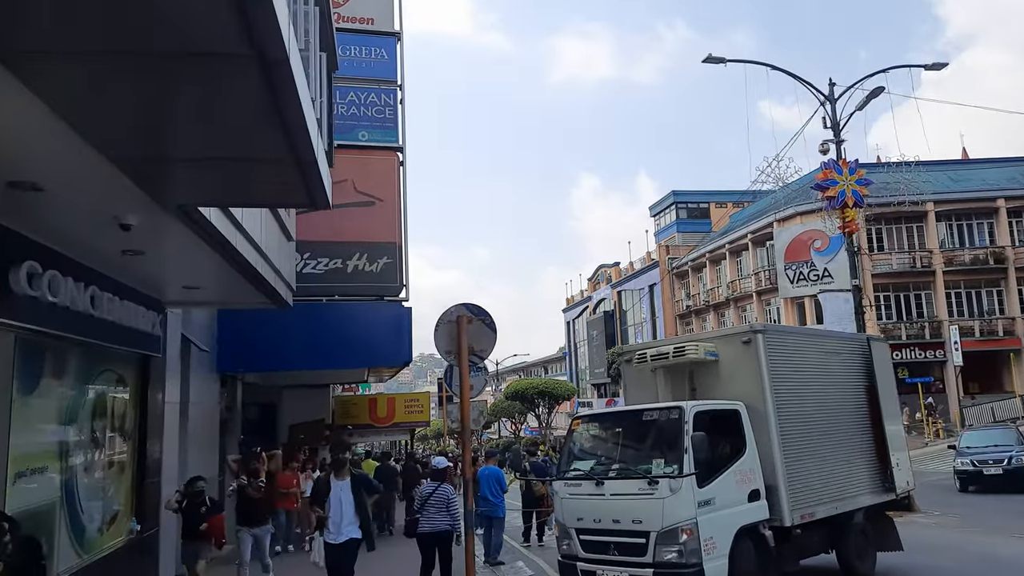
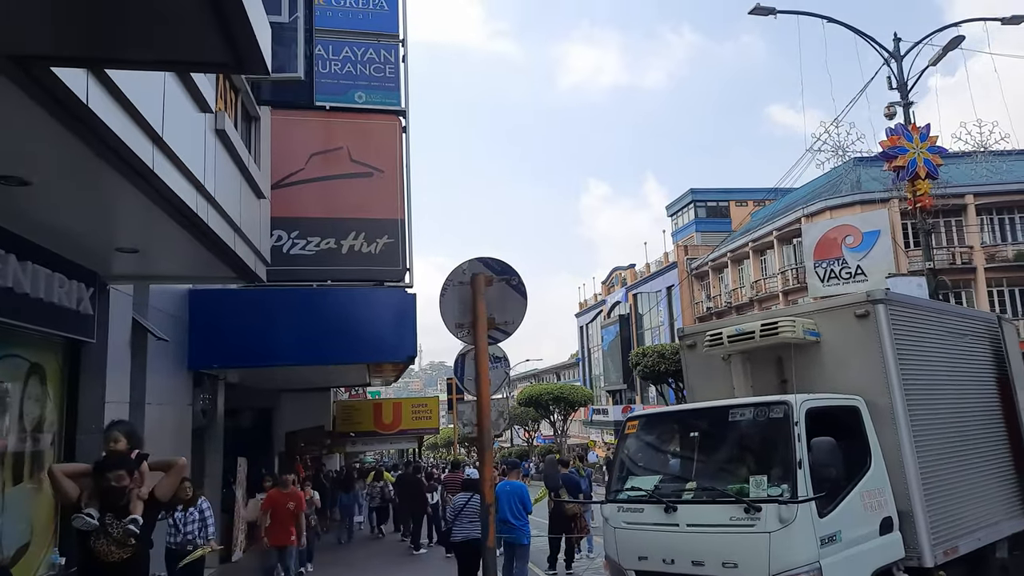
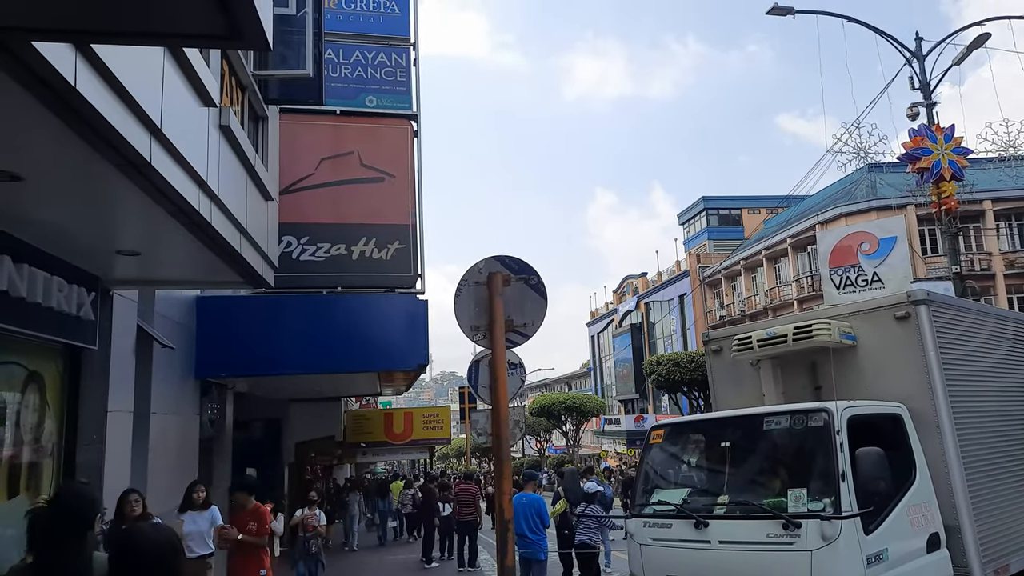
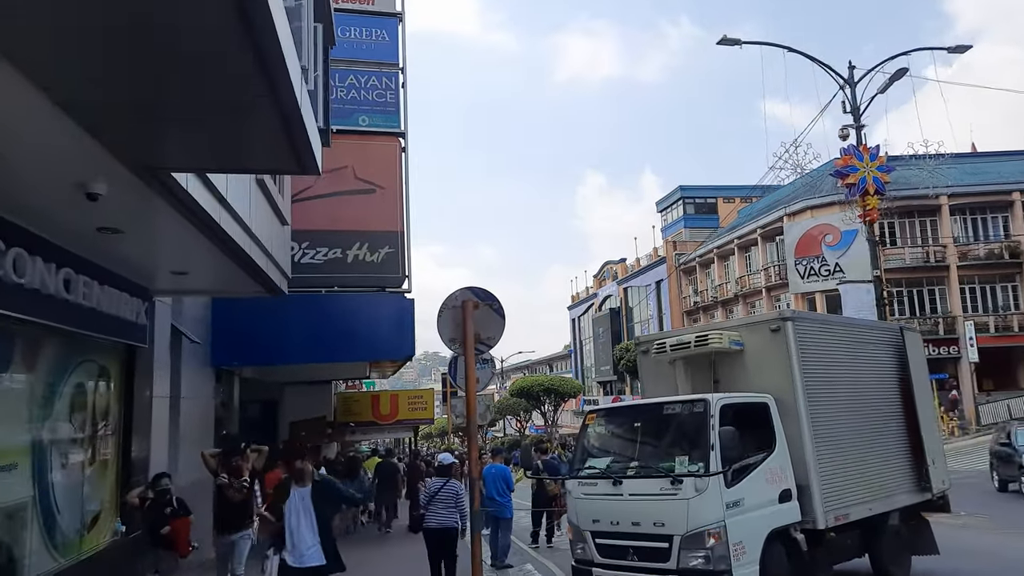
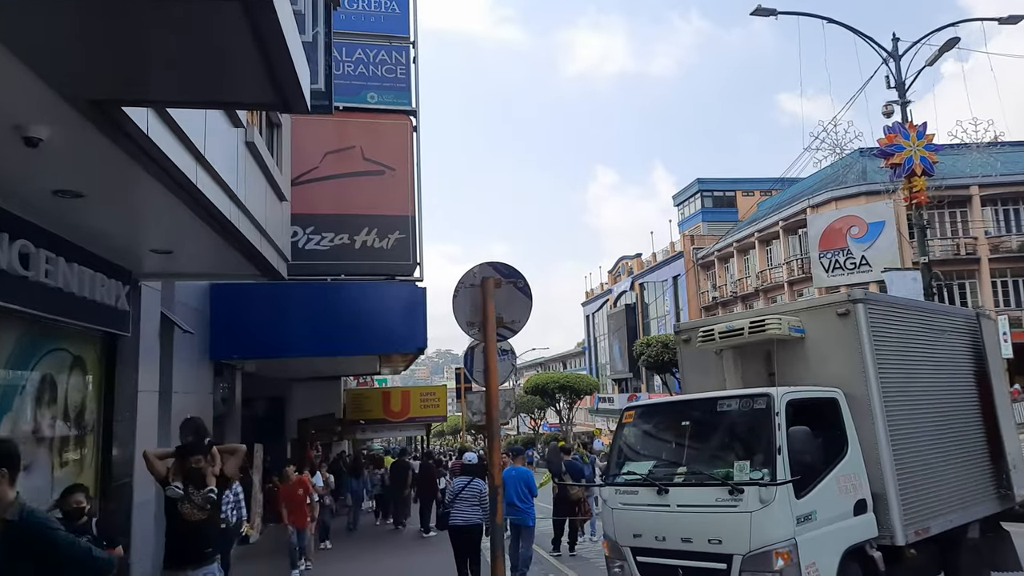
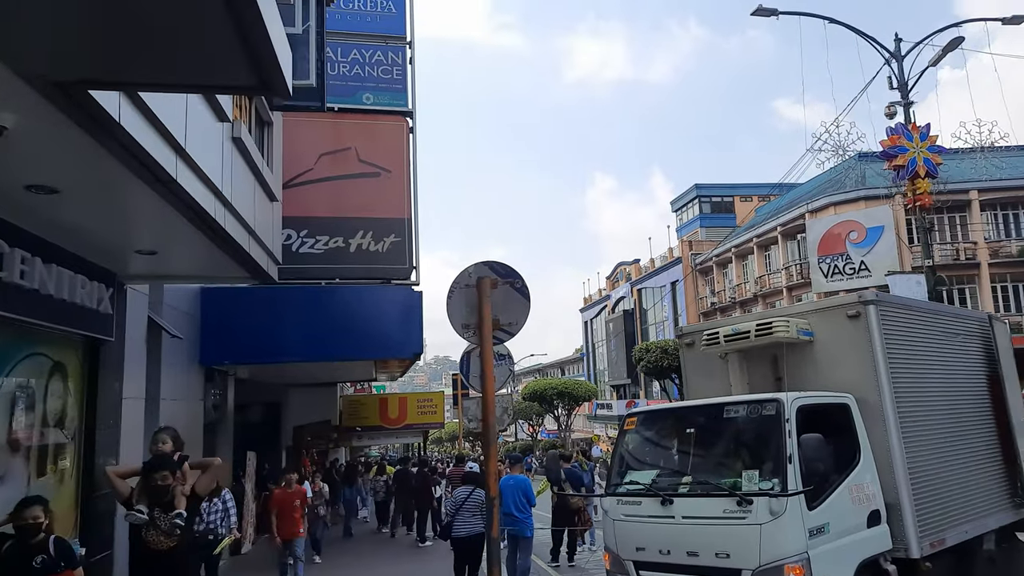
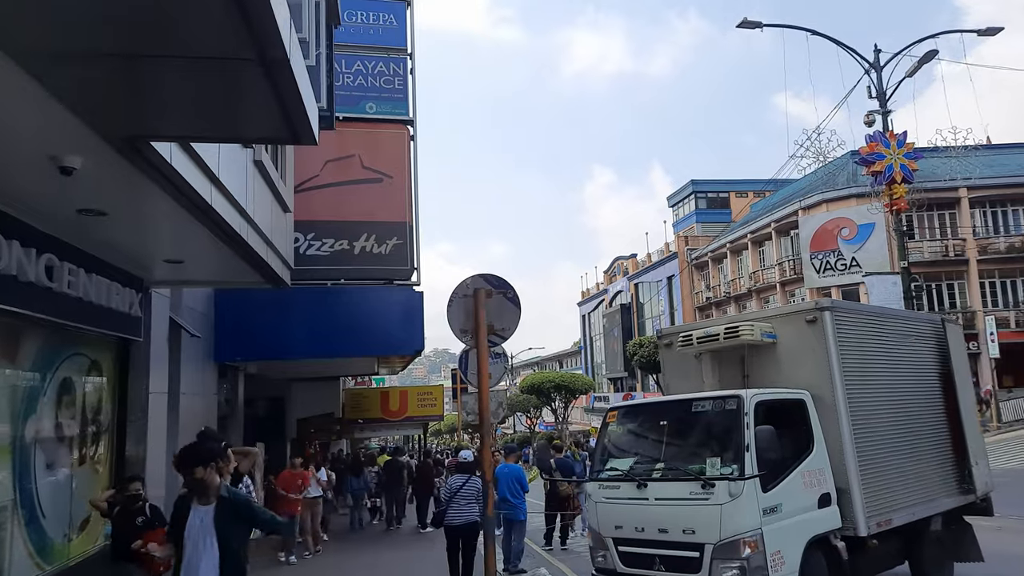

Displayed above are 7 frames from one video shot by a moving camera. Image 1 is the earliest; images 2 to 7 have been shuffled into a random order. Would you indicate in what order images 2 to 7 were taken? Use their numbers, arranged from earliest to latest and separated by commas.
4, 7, 5, 6, 2, 3
